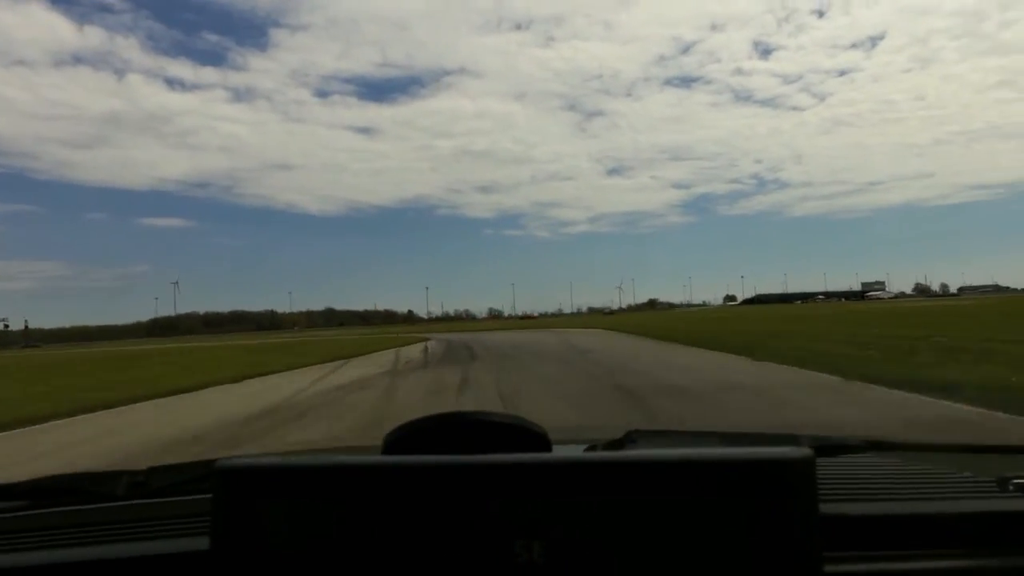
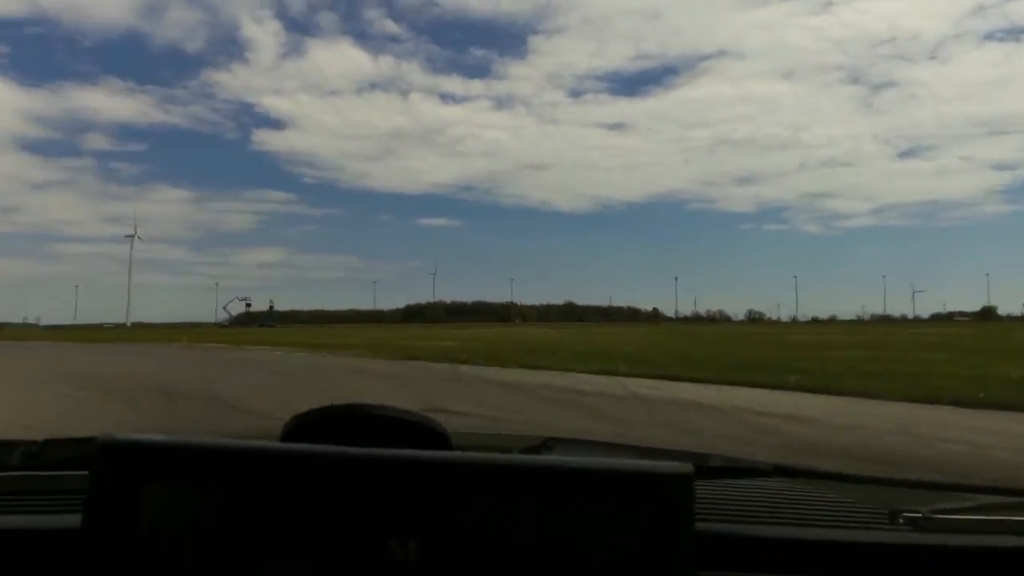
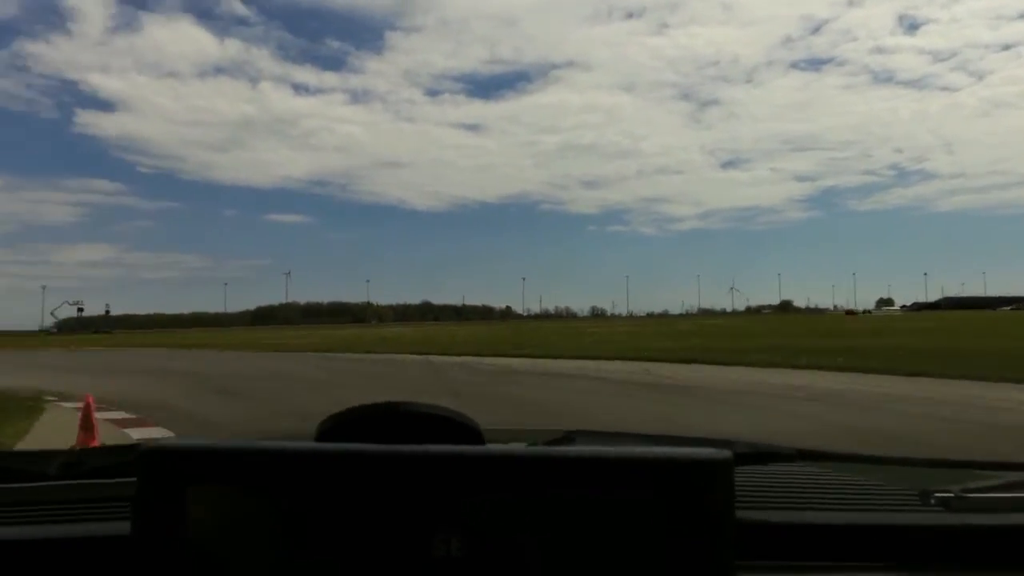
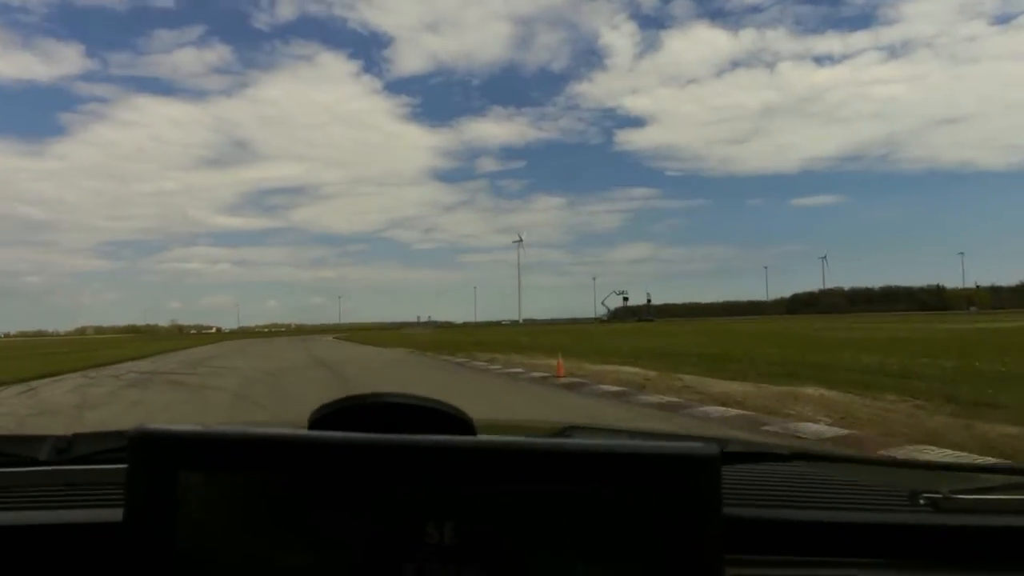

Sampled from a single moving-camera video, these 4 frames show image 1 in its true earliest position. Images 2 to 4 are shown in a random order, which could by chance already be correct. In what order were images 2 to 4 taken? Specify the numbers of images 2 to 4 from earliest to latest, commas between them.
3, 2, 4
